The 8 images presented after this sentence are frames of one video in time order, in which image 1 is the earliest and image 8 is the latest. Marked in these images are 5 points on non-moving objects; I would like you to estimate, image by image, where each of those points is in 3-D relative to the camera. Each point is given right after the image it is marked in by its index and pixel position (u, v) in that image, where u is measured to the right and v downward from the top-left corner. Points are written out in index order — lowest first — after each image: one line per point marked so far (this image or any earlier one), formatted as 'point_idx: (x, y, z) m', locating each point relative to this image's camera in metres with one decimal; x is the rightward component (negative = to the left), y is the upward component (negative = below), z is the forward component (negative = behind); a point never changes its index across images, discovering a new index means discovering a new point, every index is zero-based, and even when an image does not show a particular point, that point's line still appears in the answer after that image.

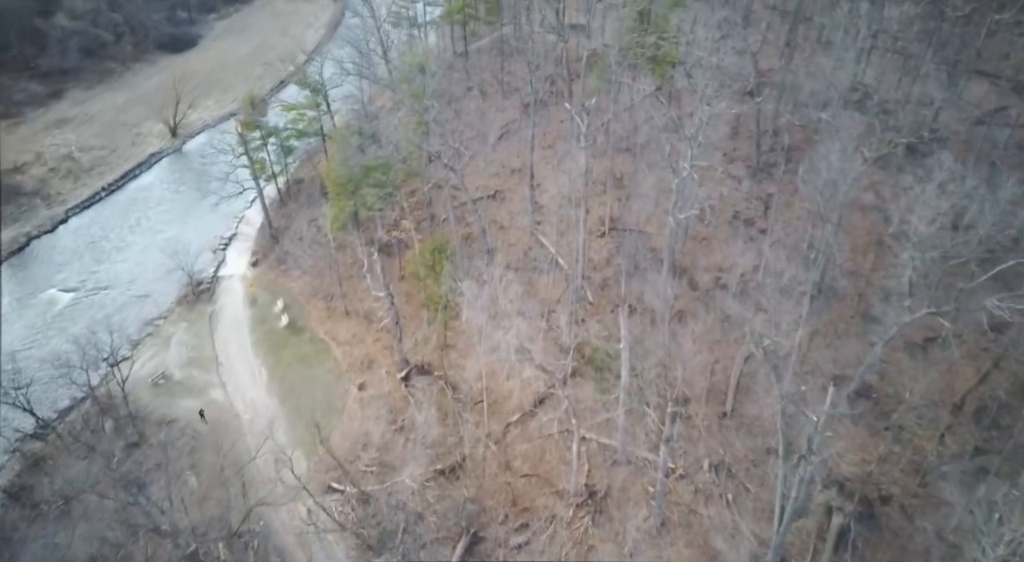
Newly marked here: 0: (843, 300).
0: (+10.4, -0.5, +19.5) m
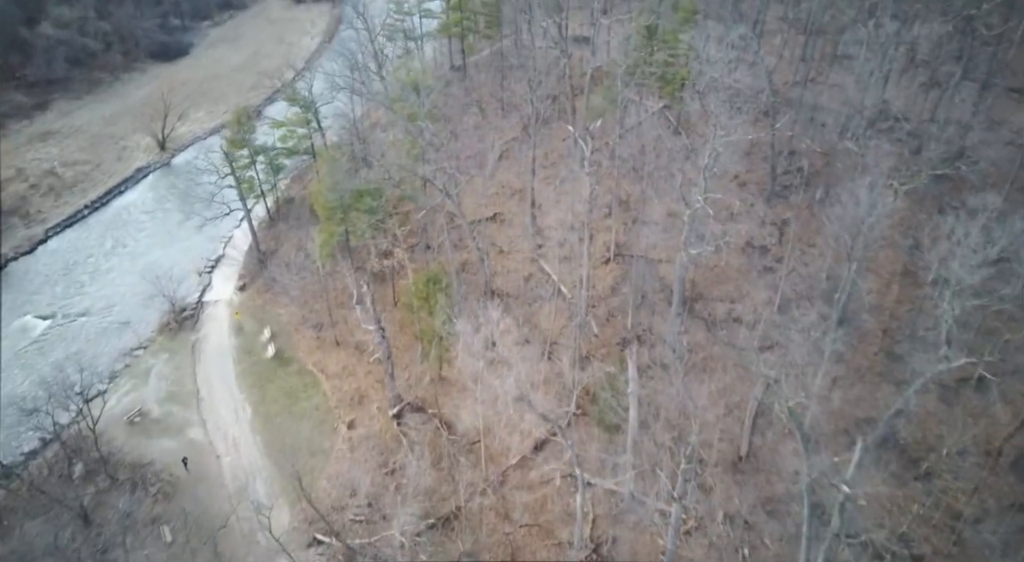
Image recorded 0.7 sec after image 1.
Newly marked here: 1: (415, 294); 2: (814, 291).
0: (+10.4, -1.5, +18.2) m
1: (-3.1, -0.4, +19.5) m
2: (+9.4, -0.3, +19.4) m
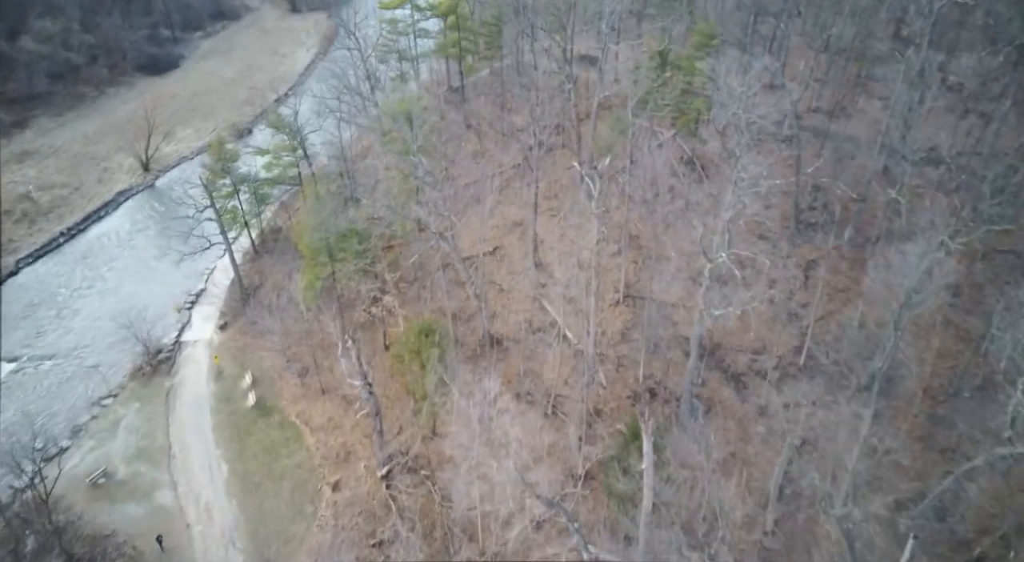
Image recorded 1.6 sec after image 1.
0: (+10.4, -3.0, +16.4) m
1: (-3.1, -1.8, +17.8) m
2: (+9.4, -1.7, +17.7) m
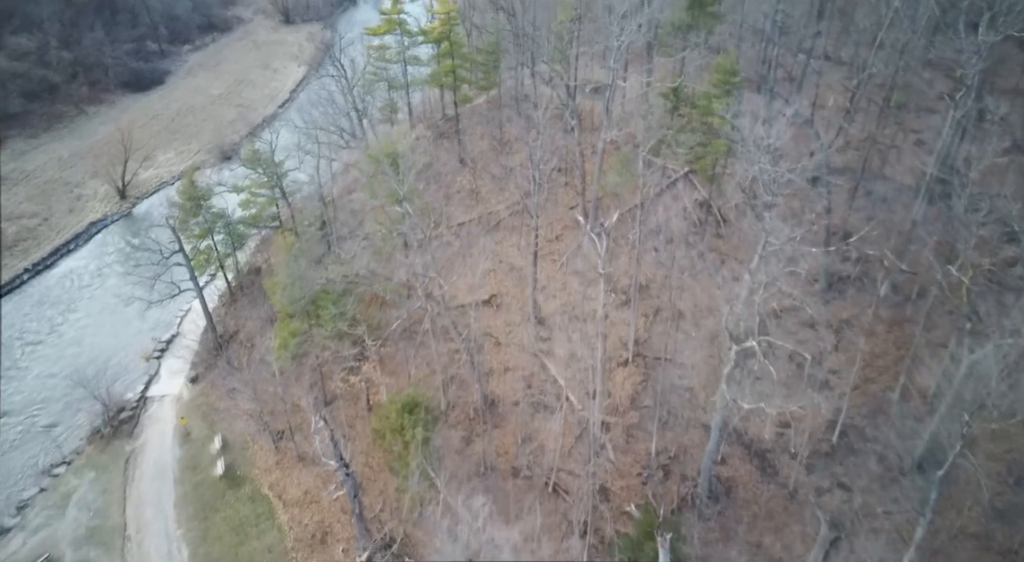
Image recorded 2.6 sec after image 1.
0: (+10.3, -4.7, +14.4) m
1: (-3.2, -3.5, +15.8) m
2: (+9.3, -3.5, +15.6) m
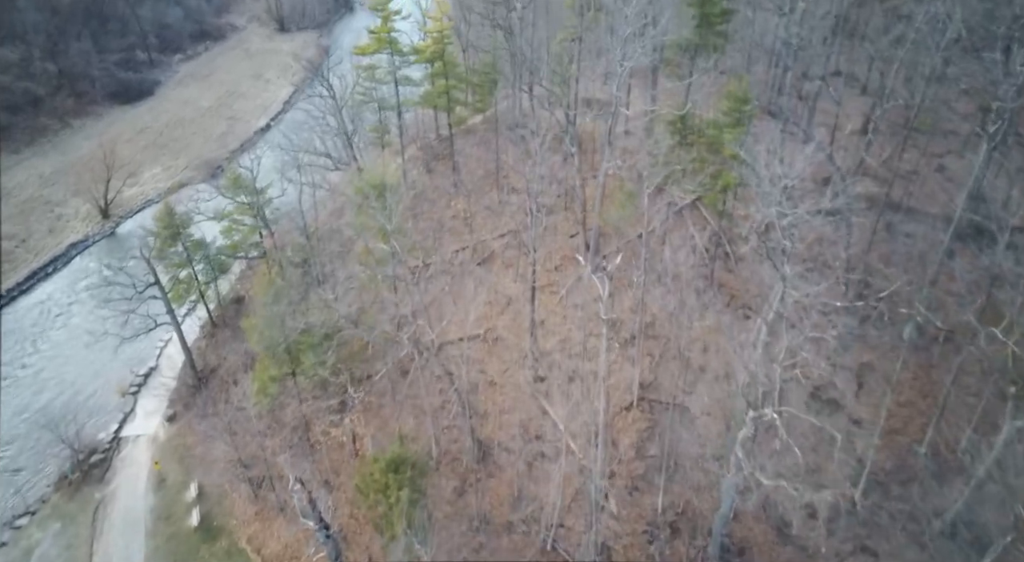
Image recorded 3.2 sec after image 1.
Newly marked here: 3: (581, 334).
0: (+10.2, -5.8, +13.1) m
1: (-3.3, -4.5, +14.5) m
2: (+9.2, -4.5, +14.4) m
3: (+2.1, -1.6, +18.8) m
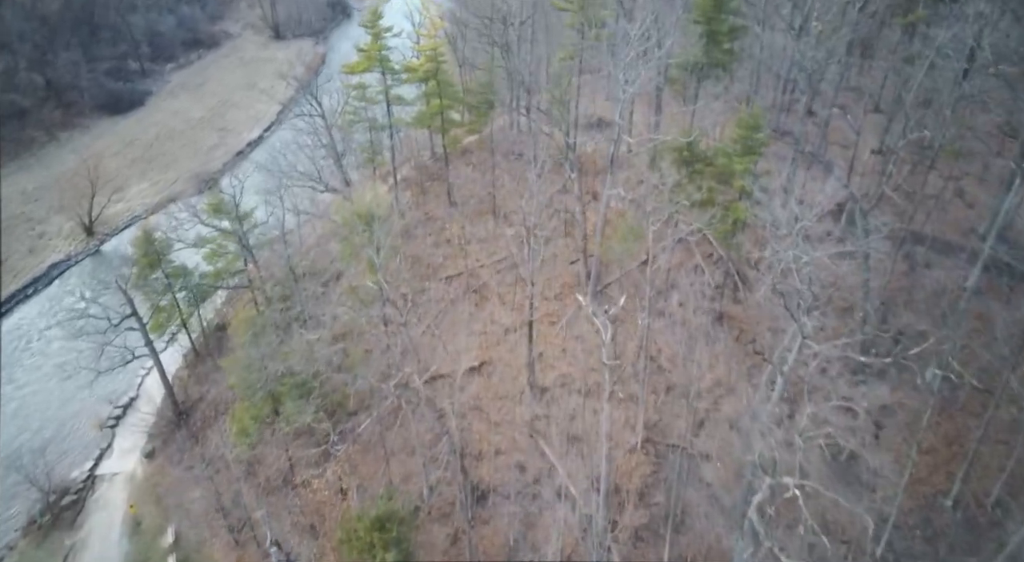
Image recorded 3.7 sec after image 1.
0: (+10.1, -6.7, +12.1) m
1: (-3.4, -5.4, +13.5) m
2: (+9.1, -5.4, +13.3) m
3: (+2.0, -2.5, +17.7) m
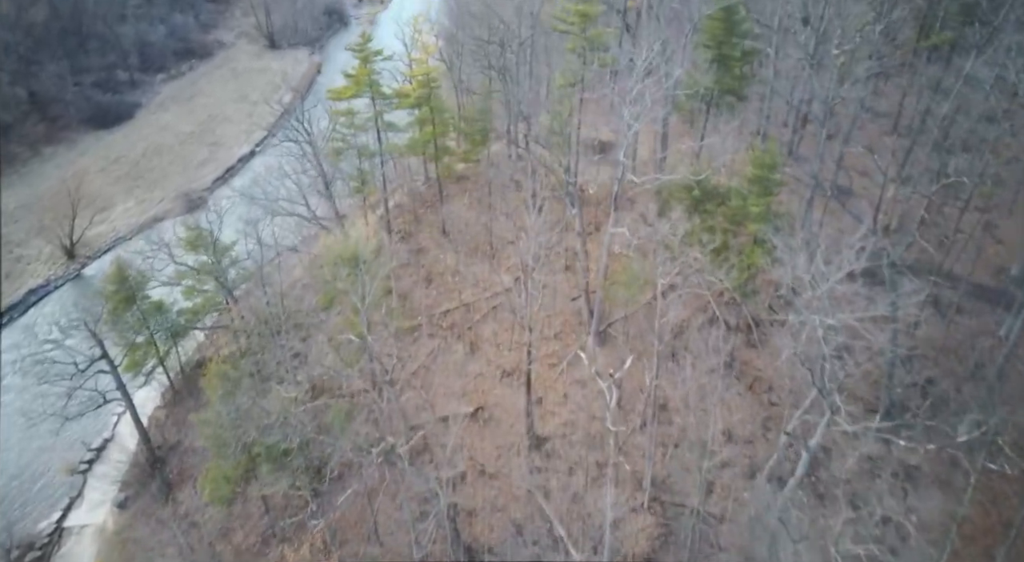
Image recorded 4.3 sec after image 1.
0: (+10.0, -7.9, +10.9) m
1: (-3.5, -6.6, +12.3) m
2: (+9.0, -6.6, +12.1) m
3: (+1.9, -3.6, +16.5) m
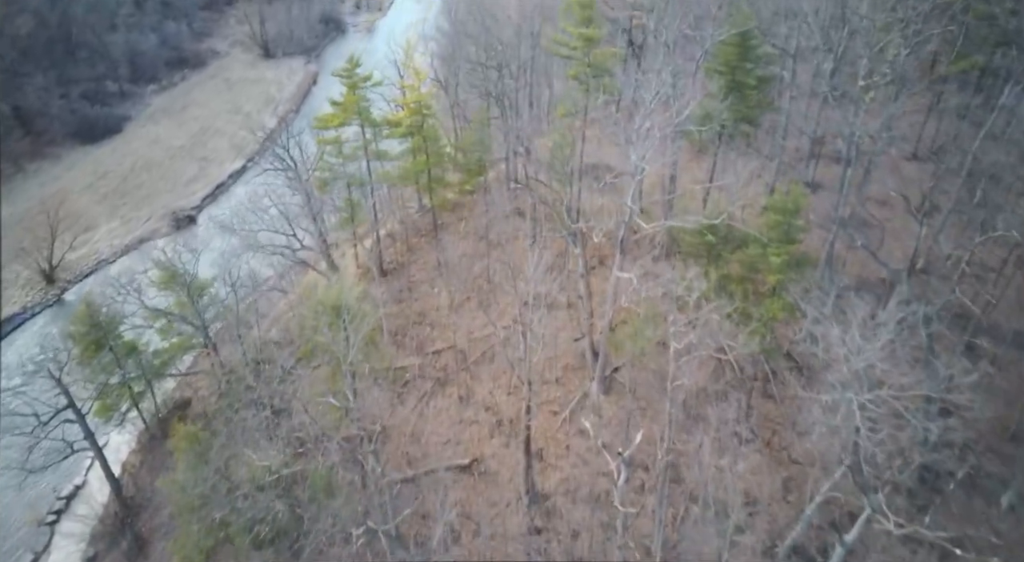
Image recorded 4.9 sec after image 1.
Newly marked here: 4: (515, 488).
0: (+9.9, -9.0, +9.6) m
1: (-3.5, -7.6, +11.1) m
2: (+8.9, -7.7, +10.9) m
3: (+1.9, -4.8, +15.3) m
4: (0.0, -5.2, +15.4) m
